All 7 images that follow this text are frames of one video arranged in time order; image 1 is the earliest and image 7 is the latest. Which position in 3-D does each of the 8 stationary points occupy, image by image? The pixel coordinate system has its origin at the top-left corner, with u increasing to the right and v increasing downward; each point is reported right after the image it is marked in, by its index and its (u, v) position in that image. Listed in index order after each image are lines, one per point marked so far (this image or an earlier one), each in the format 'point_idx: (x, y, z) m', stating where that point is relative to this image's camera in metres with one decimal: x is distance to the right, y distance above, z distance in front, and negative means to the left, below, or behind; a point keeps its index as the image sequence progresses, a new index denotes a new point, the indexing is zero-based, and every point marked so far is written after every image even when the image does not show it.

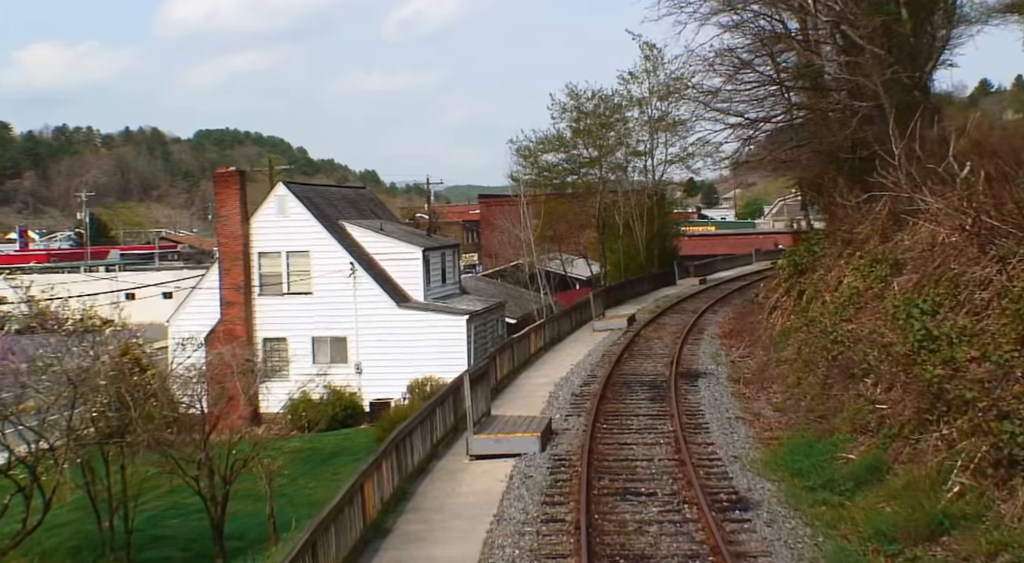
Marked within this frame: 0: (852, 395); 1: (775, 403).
0: (+5.1, -1.7, +16.7) m
1: (+4.5, -2.1, +19.1) m
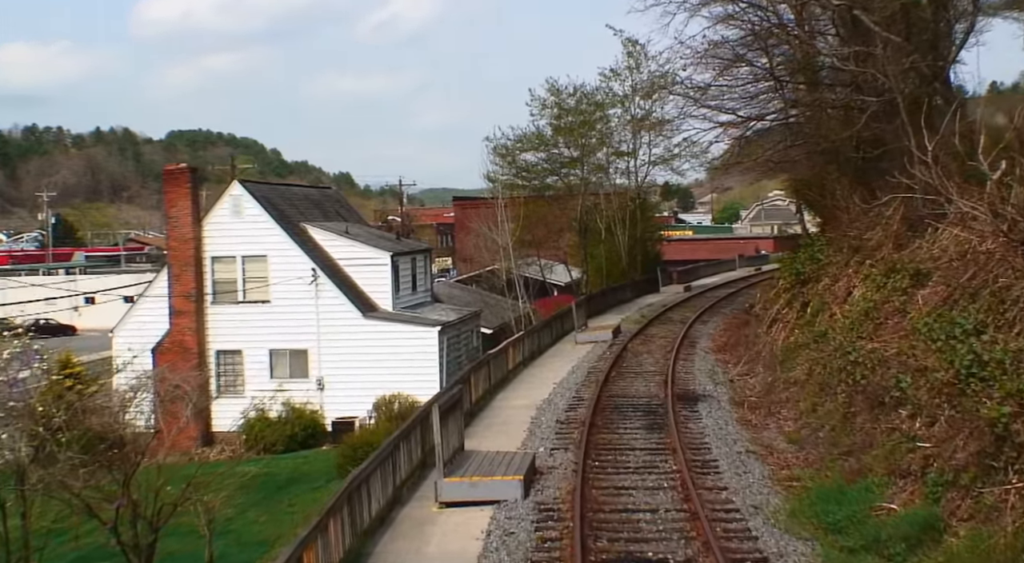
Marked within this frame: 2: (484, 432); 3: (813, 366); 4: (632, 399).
0: (+4.8, -1.9, +14.4) m
1: (+4.2, -2.3, +16.8) m
2: (-0.4, -2.4, +17.8) m
3: (+5.1, -1.5, +19.0) m
4: (+2.1, -2.1, +19.6) m
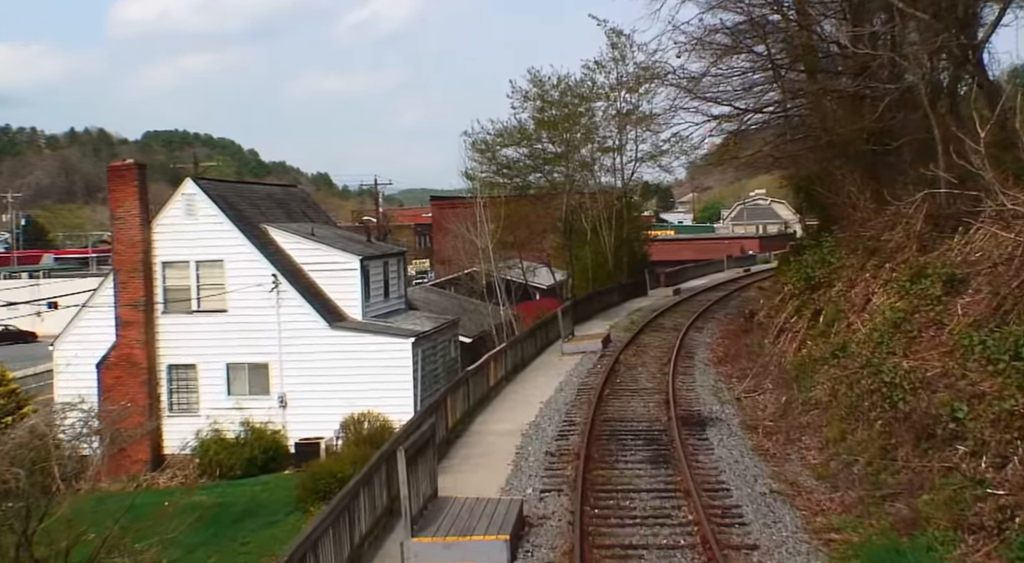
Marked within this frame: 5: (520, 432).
0: (+4.6, -2.0, +12.1) m
1: (+3.9, -2.4, +14.5) m
2: (-0.7, -2.6, +15.4) m
3: (+4.8, -1.6, +16.7) m
4: (+1.8, -2.2, +17.3) m
5: (+0.1, -2.4, +17.7) m
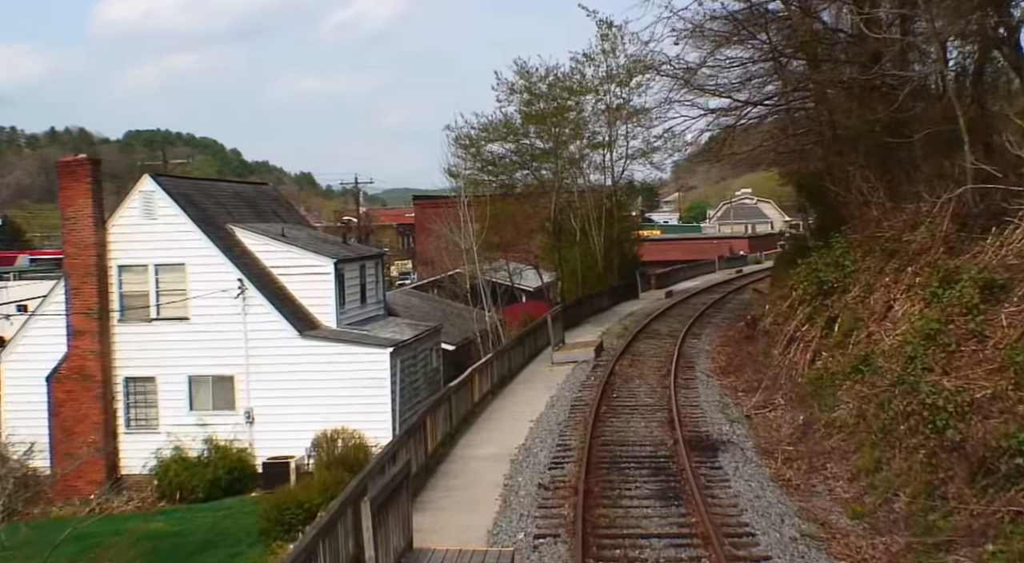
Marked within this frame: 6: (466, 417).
0: (+4.5, -2.1, +10.2) m
1: (+3.8, -2.5, +12.6) m
2: (-0.8, -2.7, +13.5) m
3: (+4.7, -1.7, +14.8) m
4: (+1.6, -2.3, +15.4) m
5: (-0.1, -2.5, +15.8) m
6: (-0.8, -2.3, +18.6) m
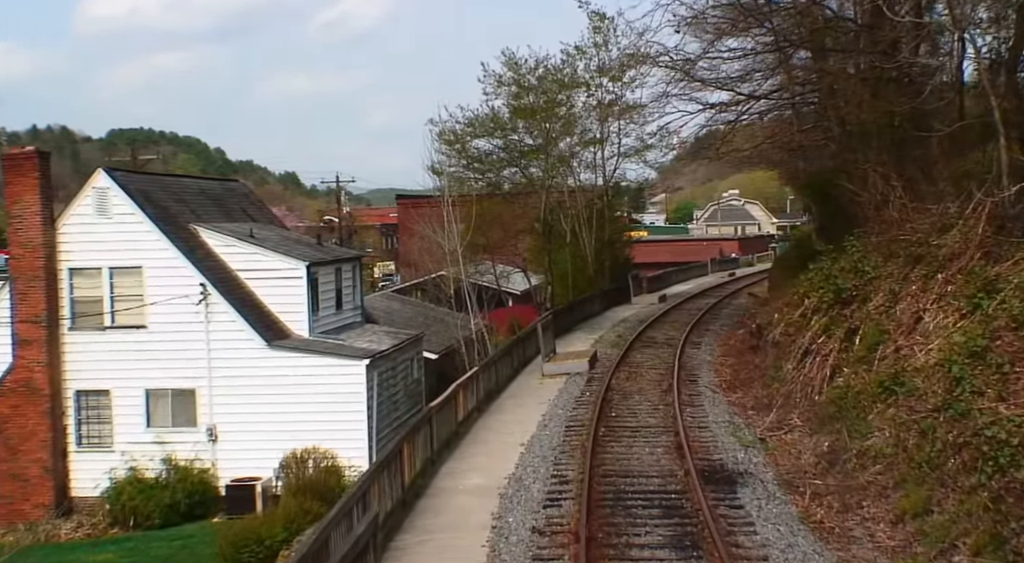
0: (+4.5, -2.2, +8.4) m
1: (+3.7, -2.6, +10.8) m
2: (-0.9, -2.8, +11.6) m
3: (+4.5, -1.8, +13.0) m
4: (+1.5, -2.4, +13.5) m
5: (-0.2, -2.6, +13.9) m
6: (-0.9, -2.4, +16.7) m
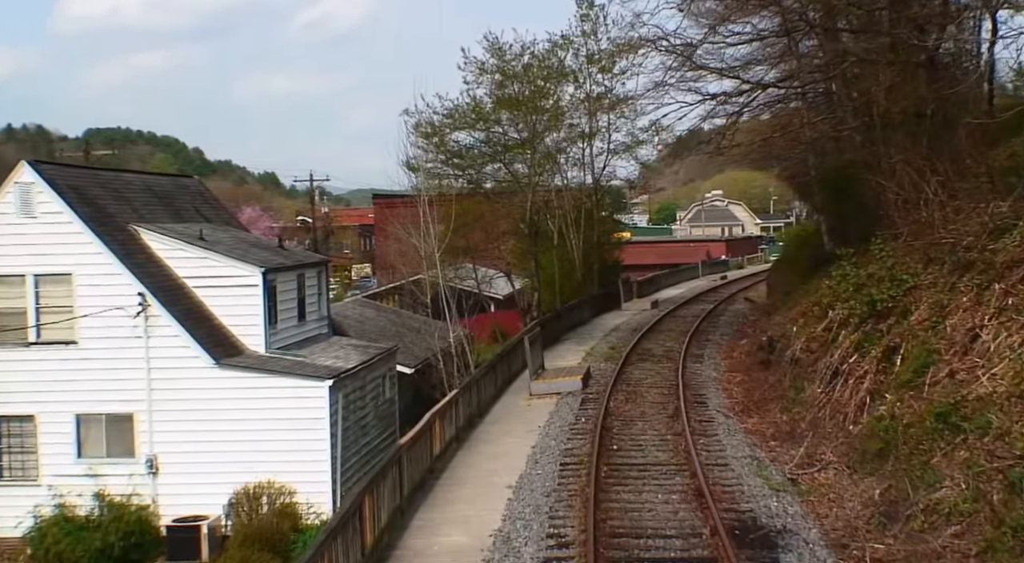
0: (+4.4, -2.4, +5.8) m
1: (+3.6, -2.8, +8.2) m
2: (-1.0, -2.9, +9.0) m
3: (+4.4, -1.9, +10.4) m
4: (+1.4, -2.6, +10.9) m
5: (-0.3, -2.7, +11.2) m
6: (-1.1, -2.5, +14.1) m
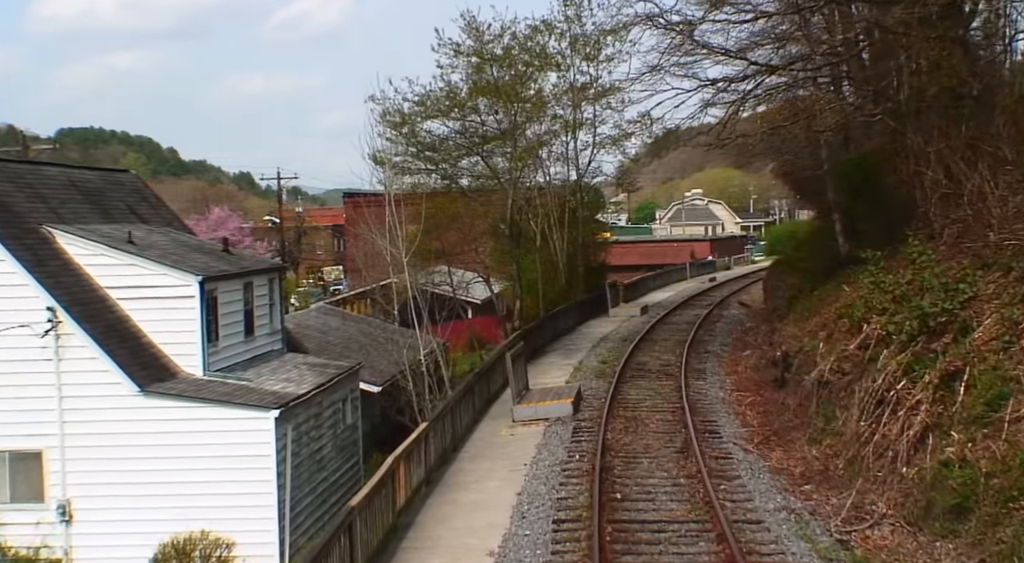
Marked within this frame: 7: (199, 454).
0: (+4.4, -2.5, +3.1) m
1: (+3.6, -2.9, +5.5) m
2: (-1.1, -3.1, +6.1) m
3: (+4.3, -2.1, +7.7) m
4: (+1.3, -2.7, +8.1) m
5: (-0.5, -2.9, +8.4) m
6: (-1.3, -2.7, +11.3) m
7: (-4.3, -2.4, +15.3) m
